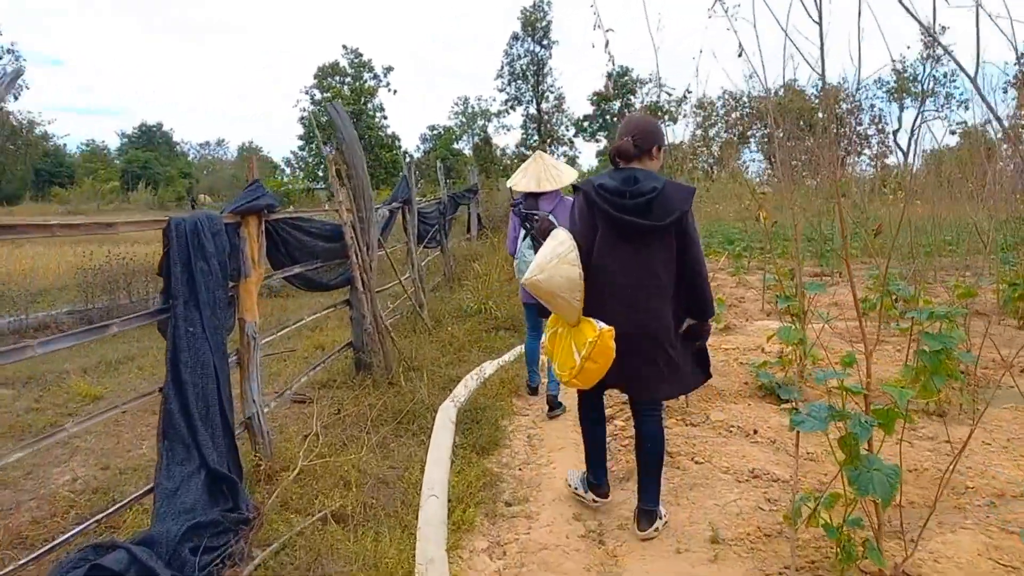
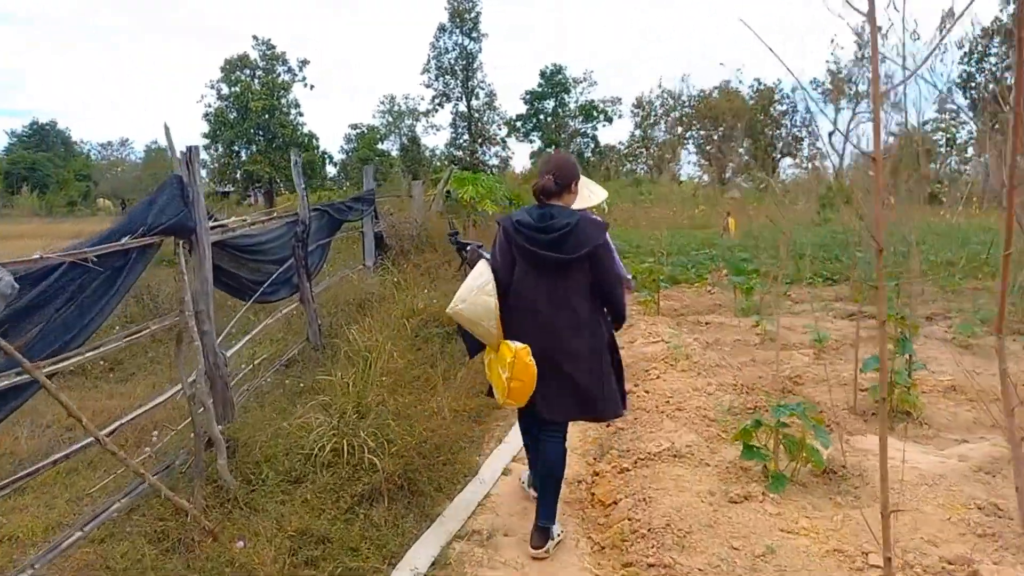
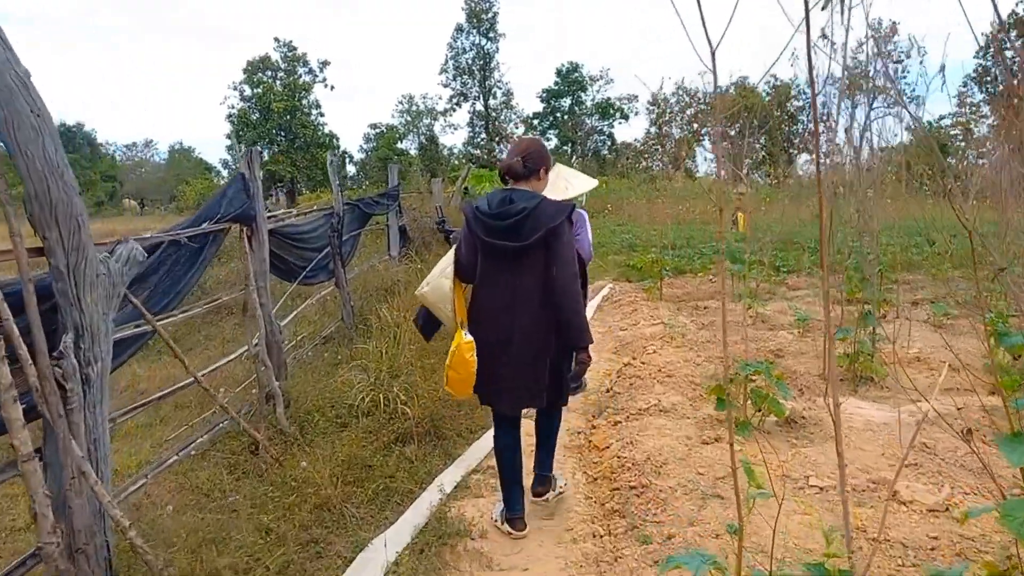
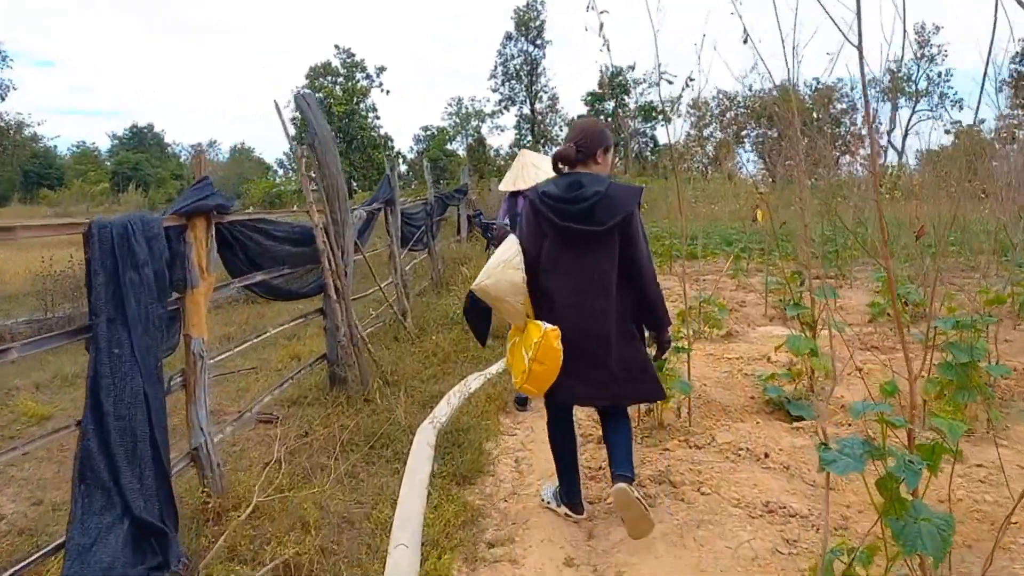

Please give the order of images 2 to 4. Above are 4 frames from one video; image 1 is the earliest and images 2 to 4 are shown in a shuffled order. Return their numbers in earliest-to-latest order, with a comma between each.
4, 3, 2
